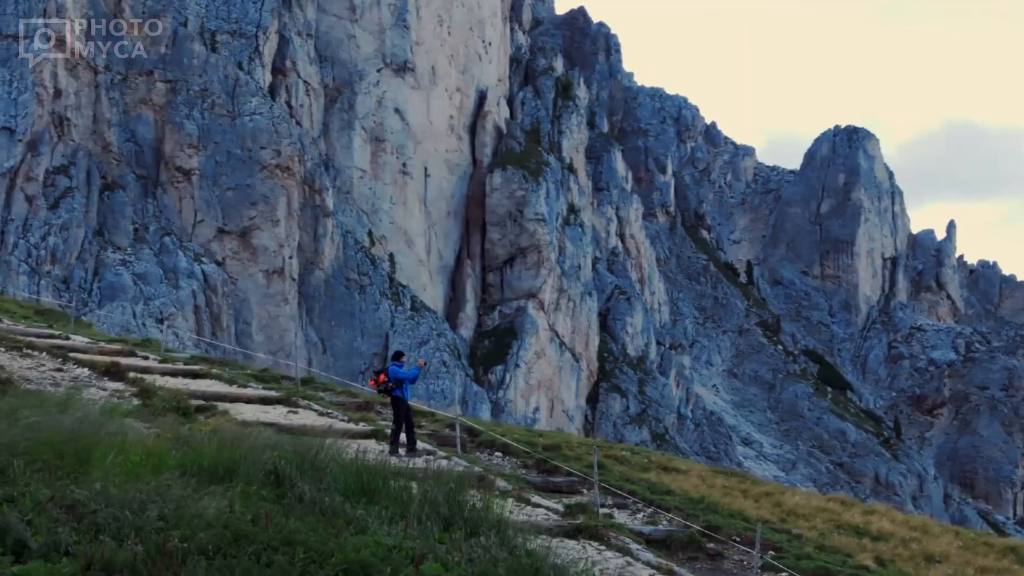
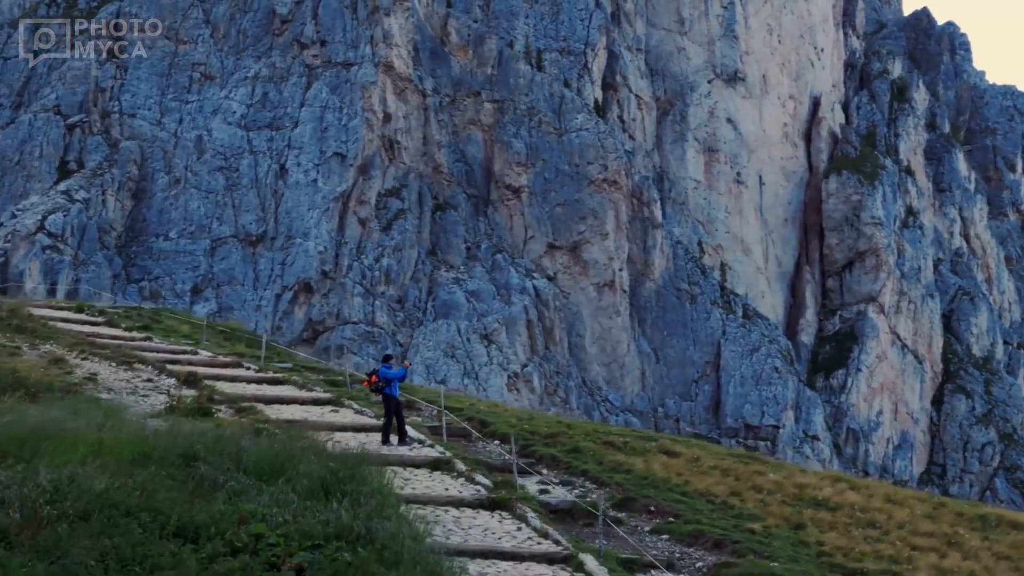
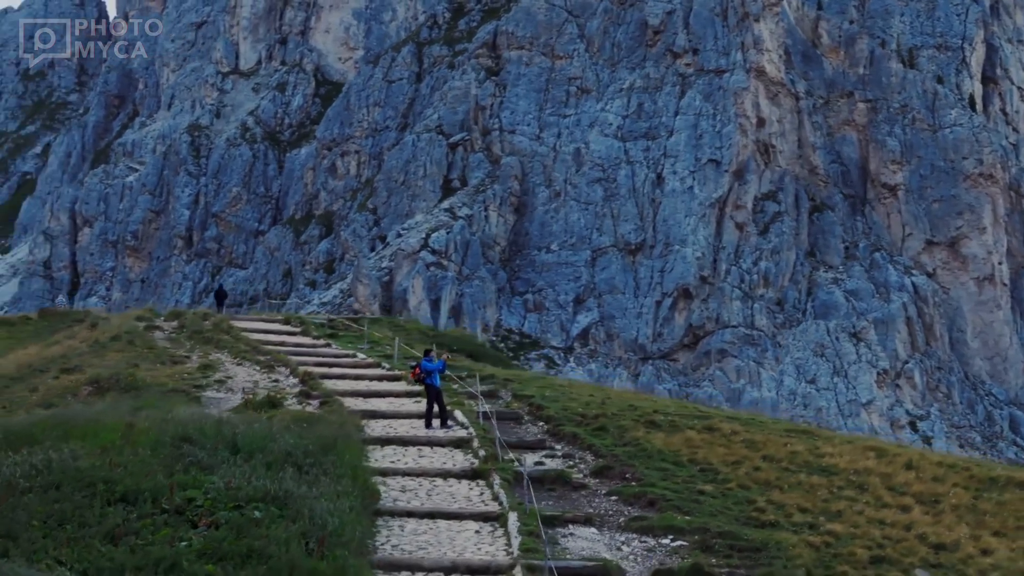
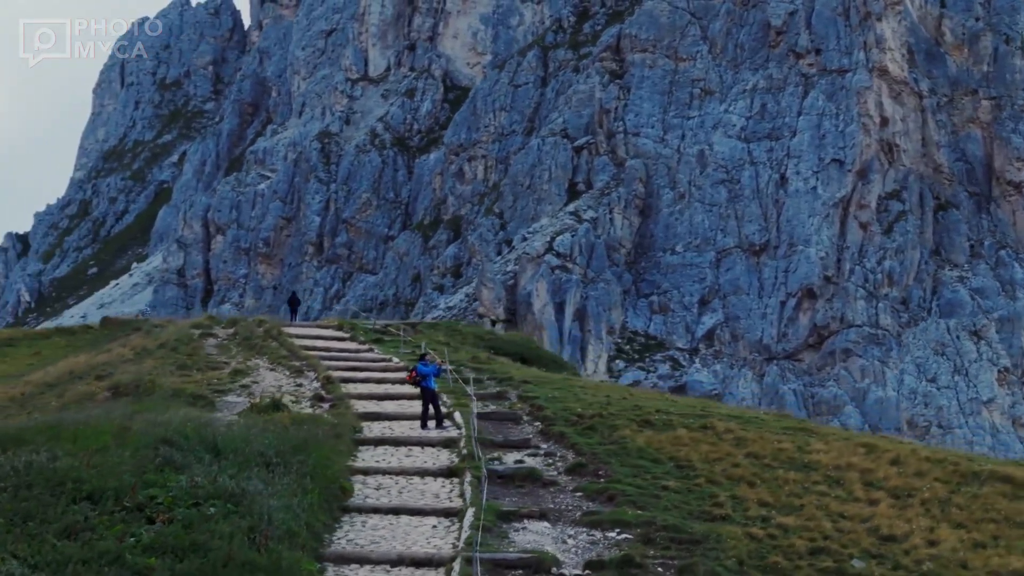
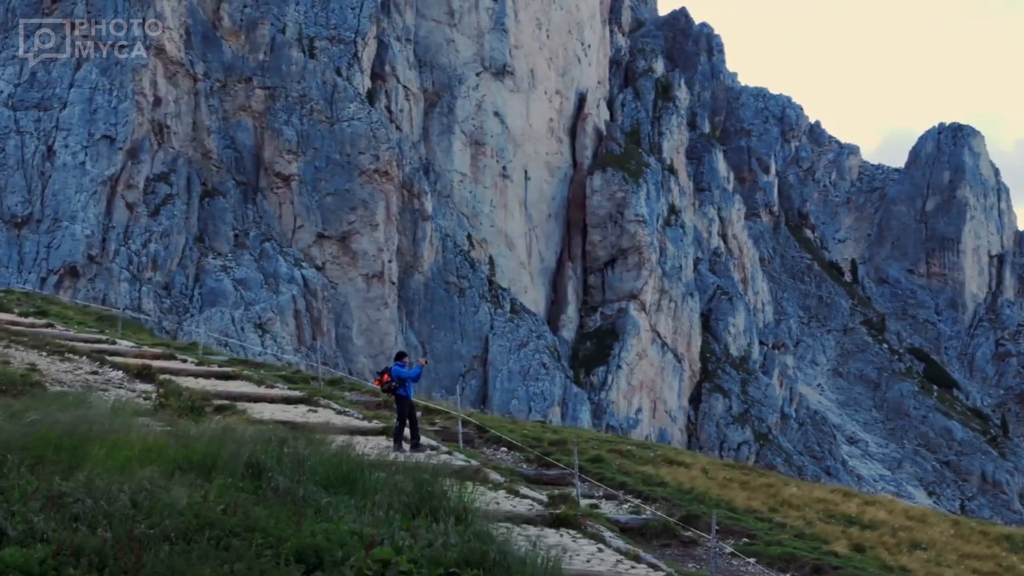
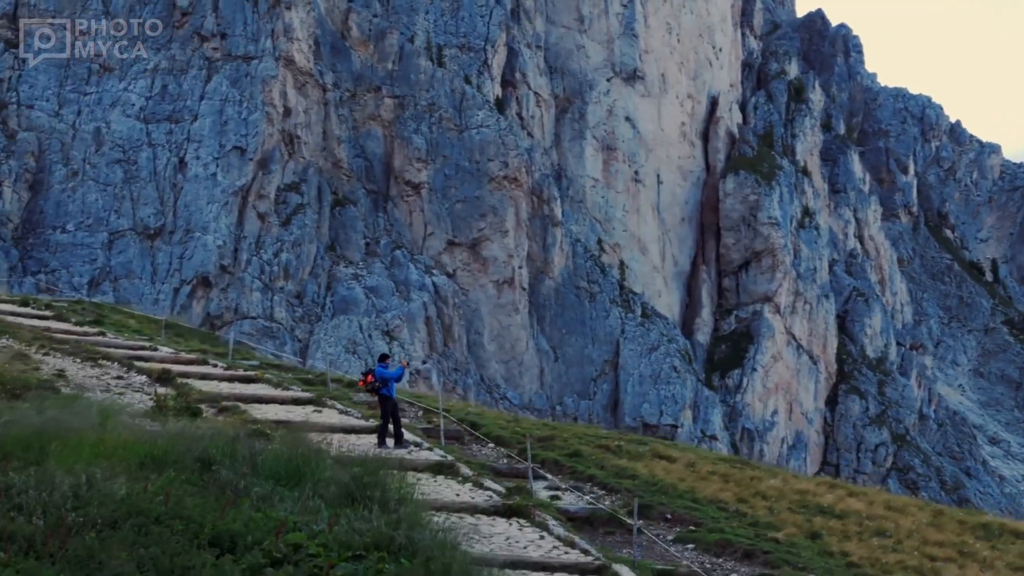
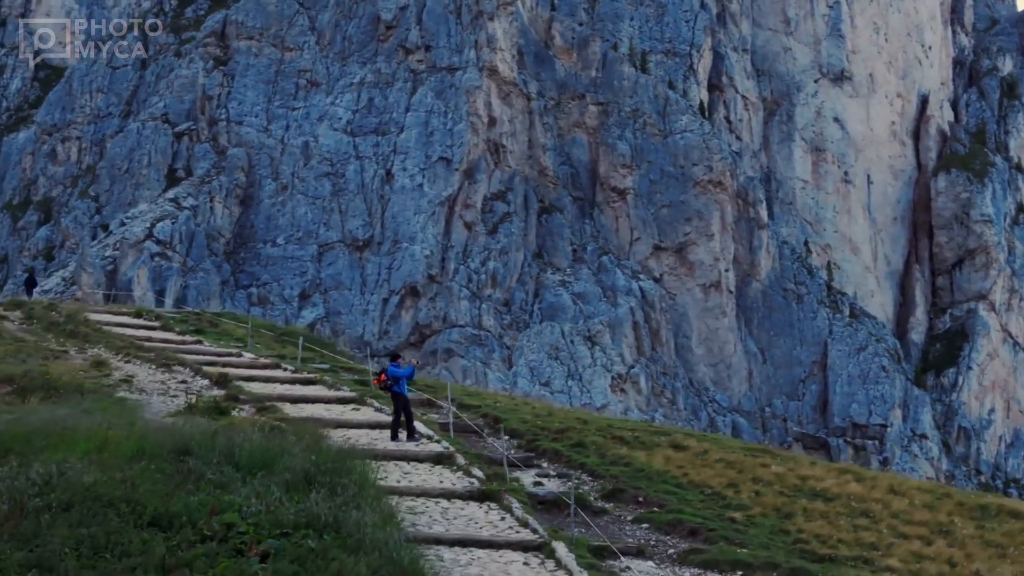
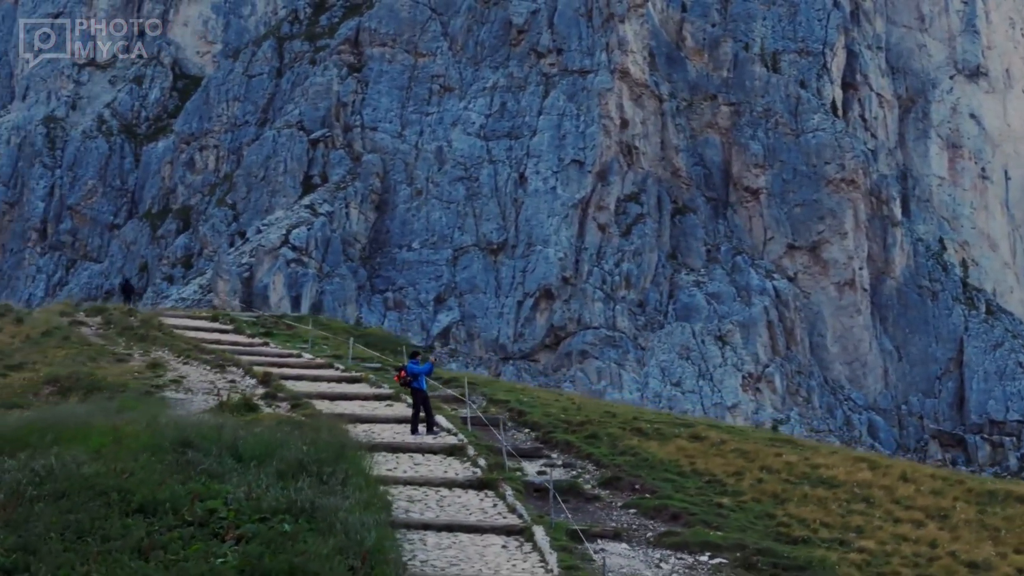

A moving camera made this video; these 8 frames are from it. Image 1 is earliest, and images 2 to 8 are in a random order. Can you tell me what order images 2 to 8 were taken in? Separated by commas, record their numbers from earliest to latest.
5, 6, 2, 7, 8, 3, 4
